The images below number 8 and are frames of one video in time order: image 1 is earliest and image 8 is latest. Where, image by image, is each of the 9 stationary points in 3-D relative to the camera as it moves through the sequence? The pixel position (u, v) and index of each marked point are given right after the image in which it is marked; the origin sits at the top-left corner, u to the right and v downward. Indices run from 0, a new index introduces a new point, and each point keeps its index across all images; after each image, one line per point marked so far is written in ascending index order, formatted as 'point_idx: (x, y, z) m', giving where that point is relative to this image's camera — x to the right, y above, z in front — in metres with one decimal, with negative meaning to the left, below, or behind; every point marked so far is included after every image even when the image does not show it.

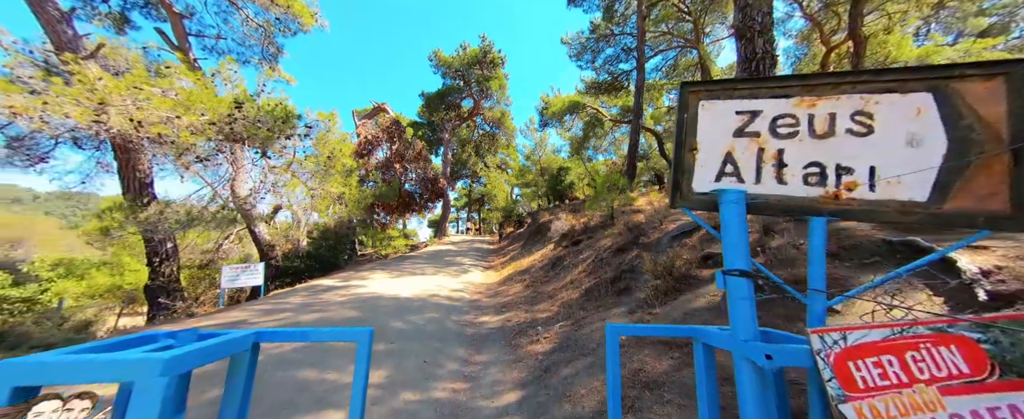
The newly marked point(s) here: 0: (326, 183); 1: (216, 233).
0: (-5.7, +0.8, +10.5) m
1: (-7.8, -0.7, +9.3) m
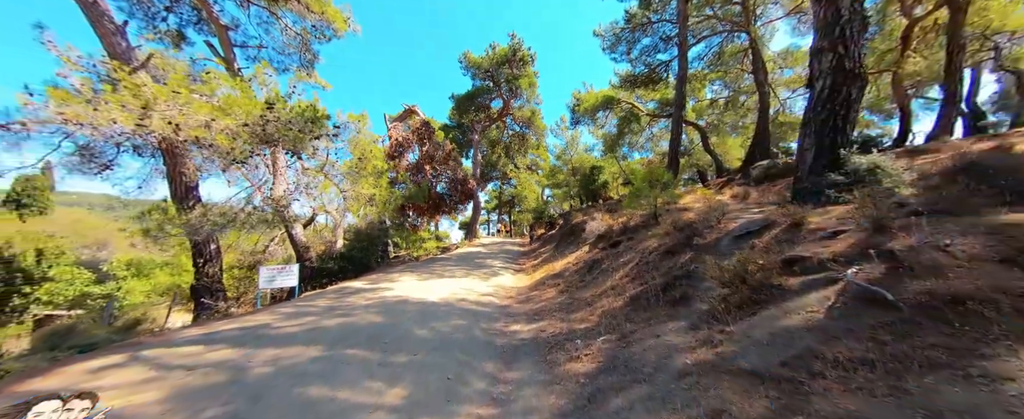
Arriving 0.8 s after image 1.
0: (-4.7, +0.8, +10.4) m
1: (-6.9, -0.7, +9.4) m
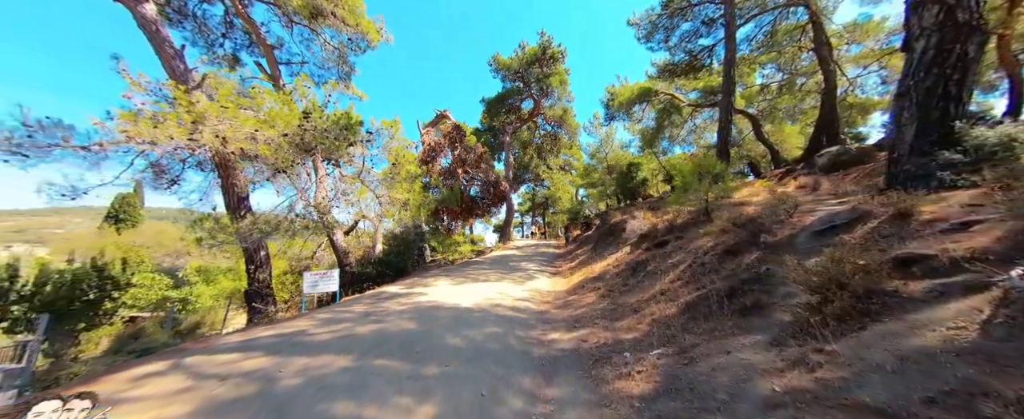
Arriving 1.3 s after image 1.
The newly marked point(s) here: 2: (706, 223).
0: (-3.7, +0.6, +10.5) m
1: (-5.9, -0.9, +9.7) m
2: (+4.1, -0.3, +7.0) m
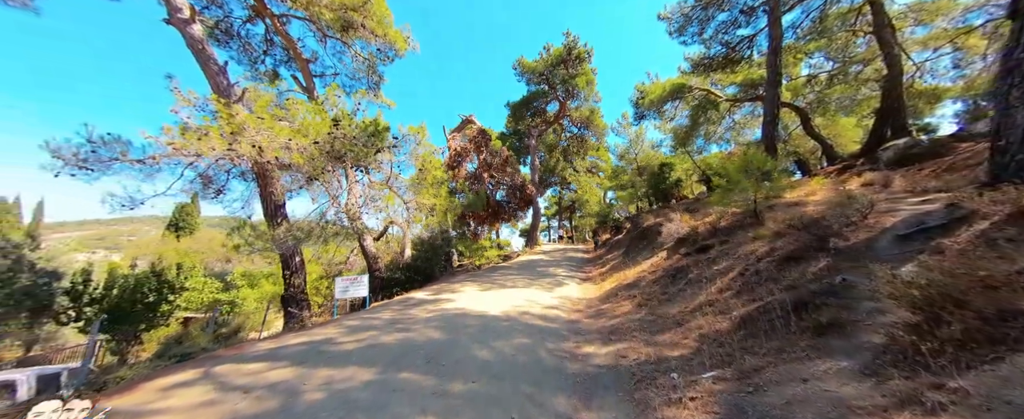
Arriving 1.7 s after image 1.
0: (-2.8, +0.4, +10.5) m
1: (-5.1, -1.1, +9.9) m
2: (+4.6, -0.4, +6.4) m
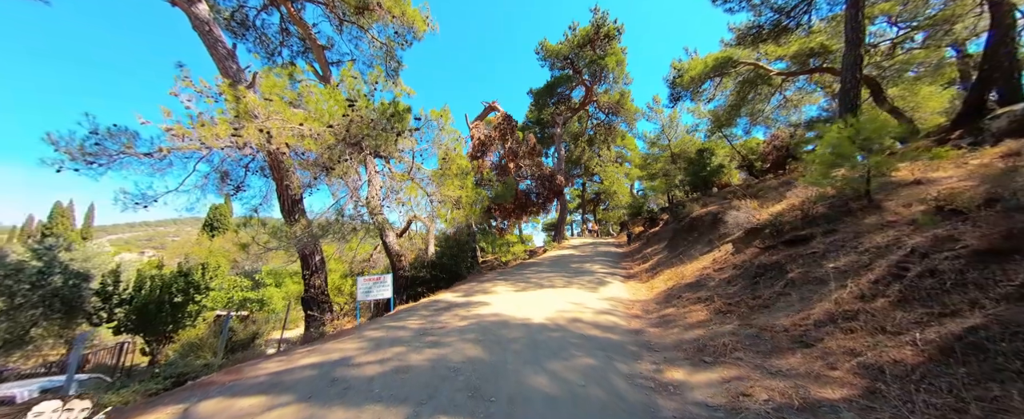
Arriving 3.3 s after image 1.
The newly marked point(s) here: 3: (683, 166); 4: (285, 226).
0: (-1.9, +0.7, +9.5) m
1: (-4.2, -0.9, +9.1) m
2: (+5.4, -0.1, +5.1) m
3: (+9.6, +2.5, +18.7) m
4: (-4.8, -0.3, +7.0) m
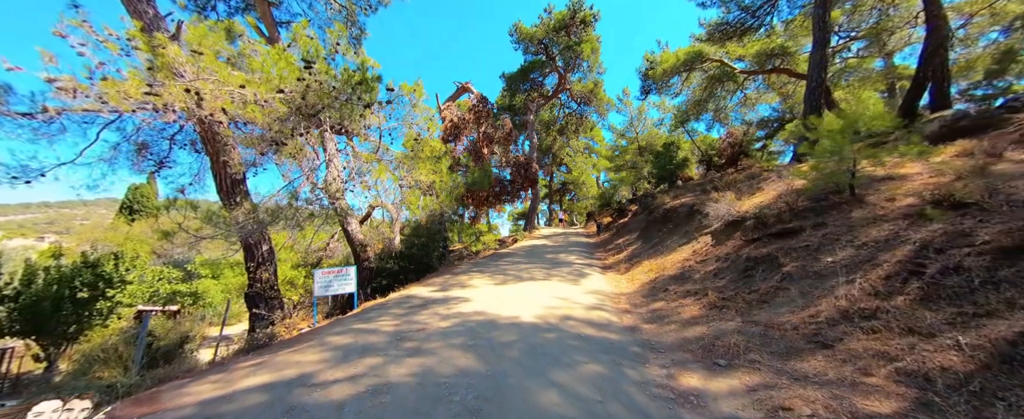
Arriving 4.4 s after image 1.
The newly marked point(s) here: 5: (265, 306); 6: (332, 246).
0: (-2.5, +1.0, +8.7) m
1: (-4.7, -0.6, +8.1) m
2: (+5.2, 0.0, +5.1) m
3: (+7.9, +3.0, +19.1) m
4: (-5.1, 0.0, +5.9) m
5: (-5.5, -2.1, +7.4) m
6: (-5.6, -1.1, +10.3) m
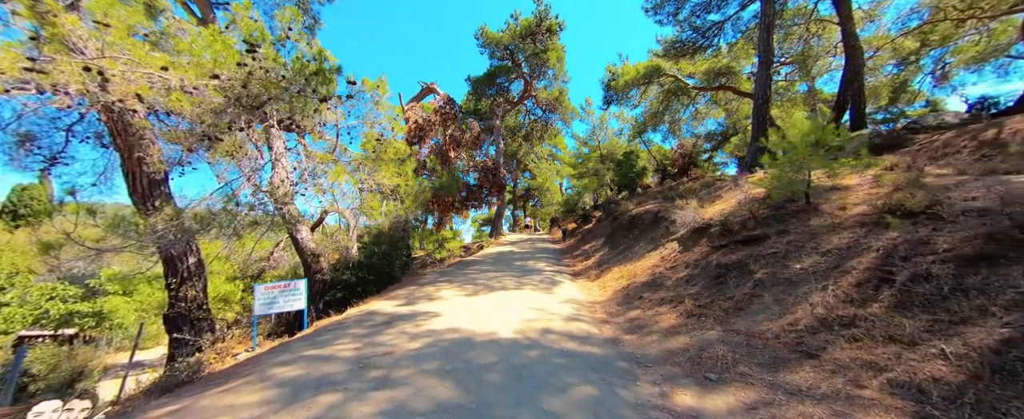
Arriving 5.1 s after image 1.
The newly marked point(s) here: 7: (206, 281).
0: (-3.3, +0.9, +8.0) m
1: (-5.4, -0.7, +7.1) m
2: (+4.8, -0.1, +5.4) m
3: (+5.8, +2.6, +19.6) m
4: (-5.5, -0.1, +4.9) m
5: (-6.1, -2.2, +6.3) m
6: (-6.5, -1.3, +9.2) m
7: (-5.9, -1.4, +6.5) m
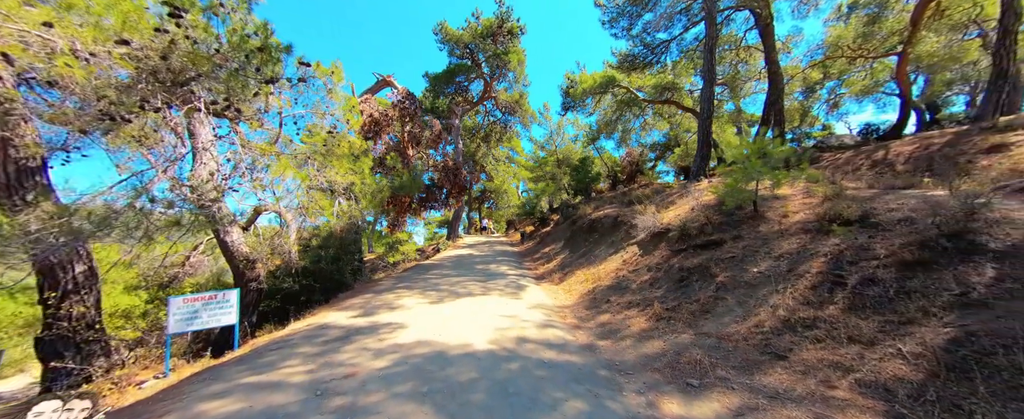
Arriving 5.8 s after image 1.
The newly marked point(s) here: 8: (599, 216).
0: (-4.0, +0.9, +7.2) m
1: (-6.1, -0.6, +6.0) m
2: (+4.3, -0.3, +5.9) m
3: (+3.1, +2.3, +20.1) m
4: (-5.8, 0.0, +3.8) m
5: (-6.6, -2.2, +5.1) m
6: (-7.5, -1.2, +7.9) m
7: (-6.4, -1.3, +5.3) m
8: (+2.8, -0.2, +11.2) m
